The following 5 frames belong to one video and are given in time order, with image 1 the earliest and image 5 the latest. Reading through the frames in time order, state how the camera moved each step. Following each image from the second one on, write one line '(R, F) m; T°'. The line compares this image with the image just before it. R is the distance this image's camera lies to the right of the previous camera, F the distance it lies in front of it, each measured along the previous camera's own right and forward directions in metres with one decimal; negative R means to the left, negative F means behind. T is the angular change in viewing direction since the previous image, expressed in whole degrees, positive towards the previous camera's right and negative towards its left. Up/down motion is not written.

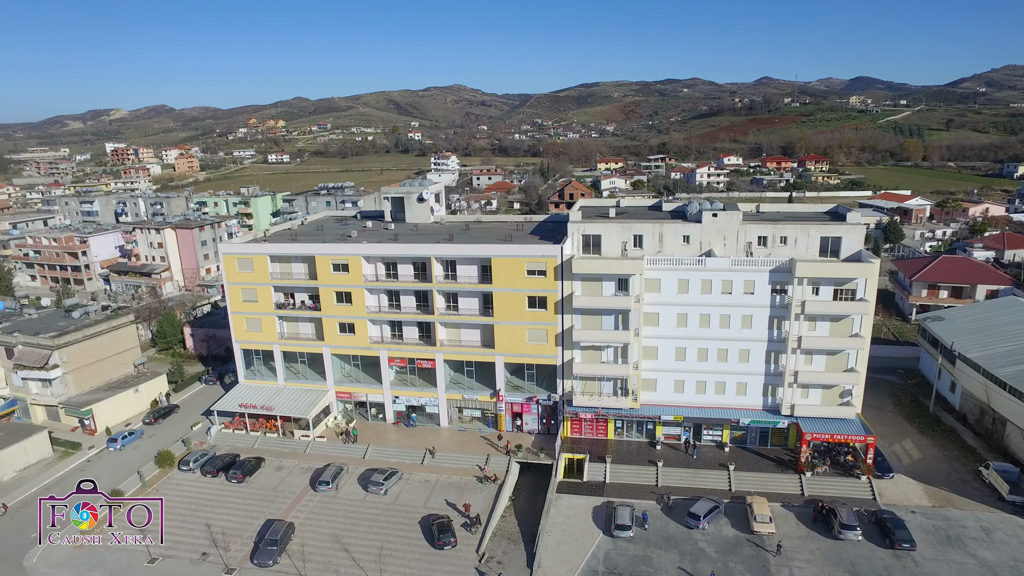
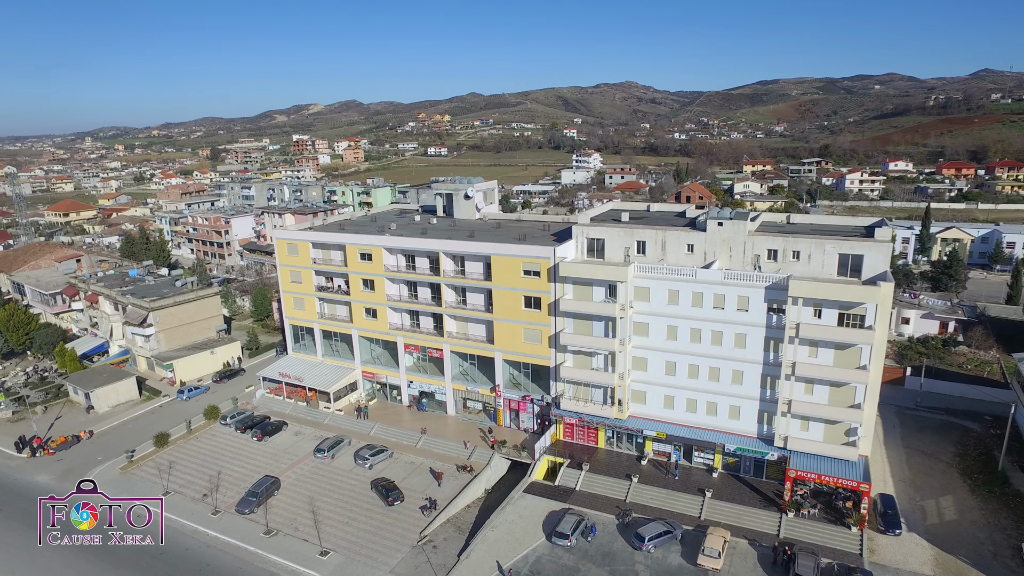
(+10.5, +0.7) m; -15°
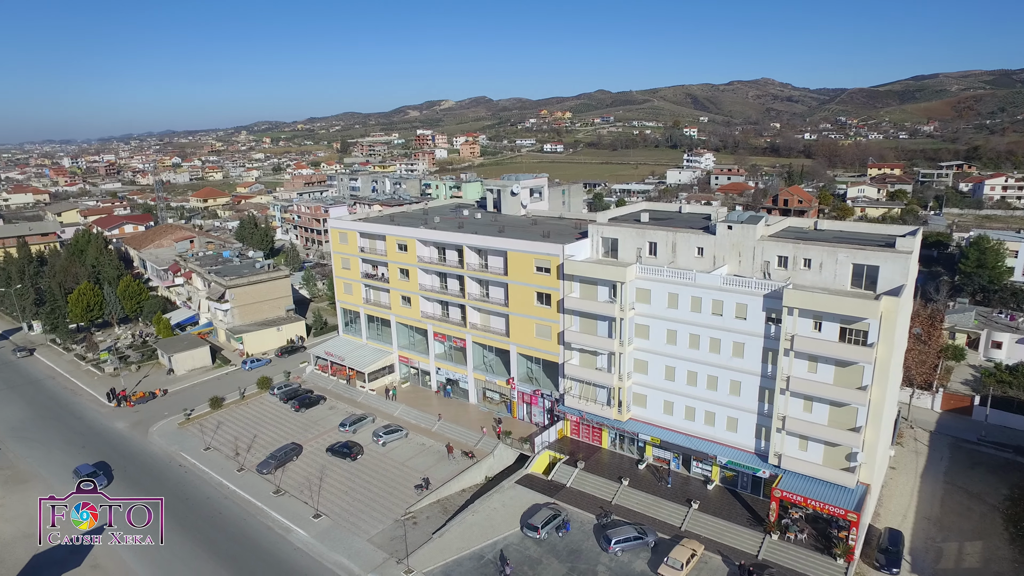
(+7.1, -0.2) m; -11°
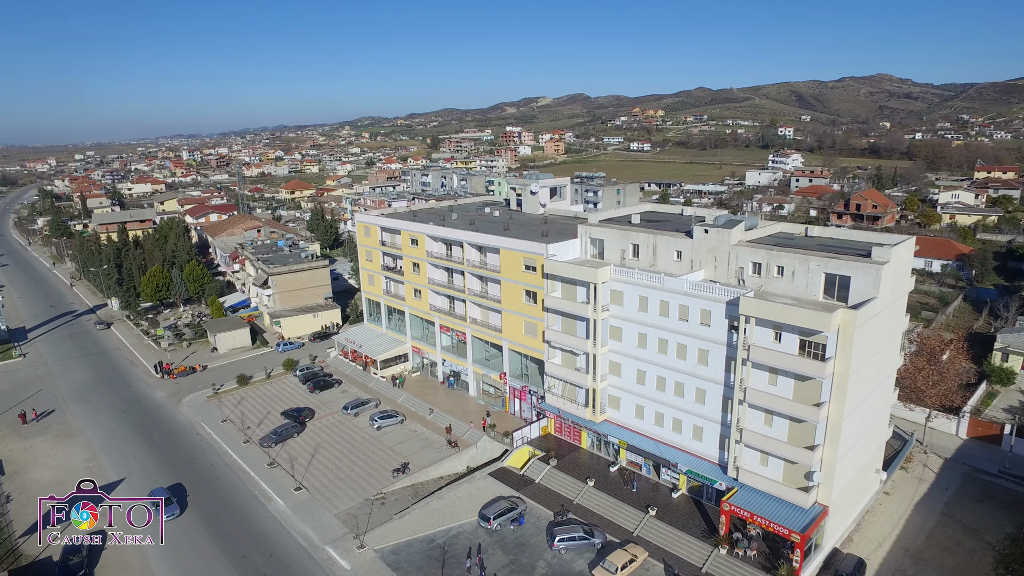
(+6.9, -0.3) m; -8°
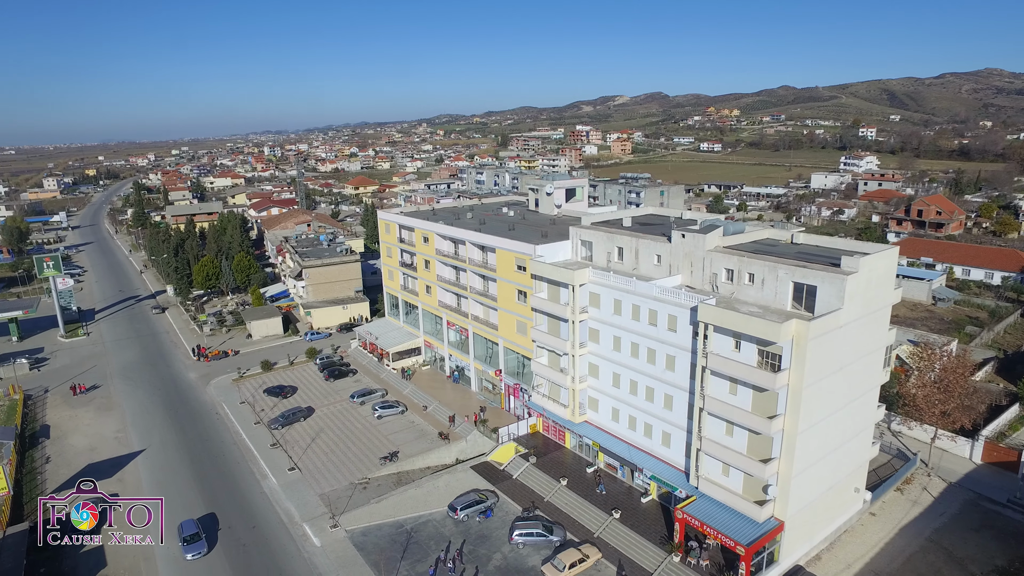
(+5.4, -0.5) m; -7°
